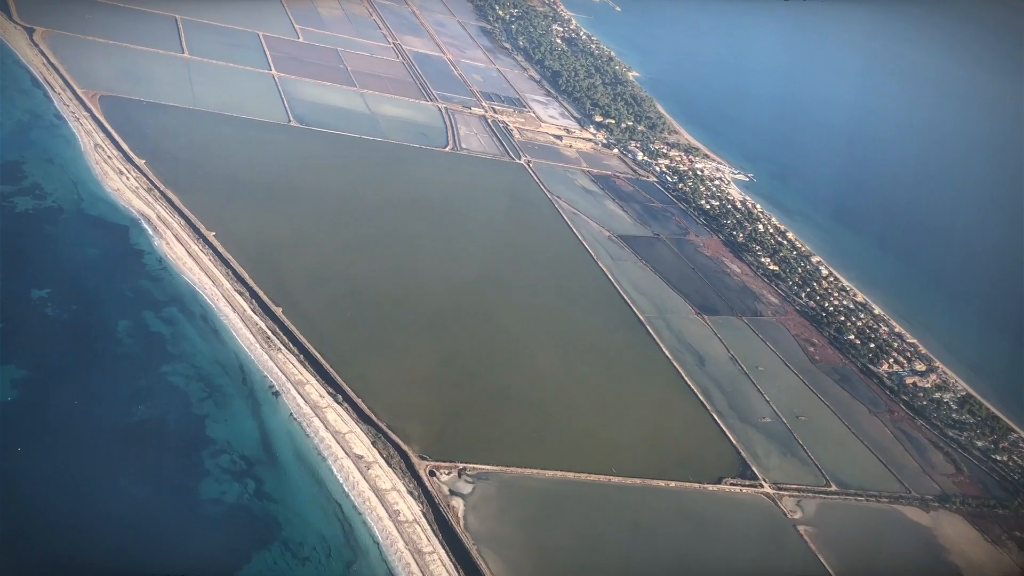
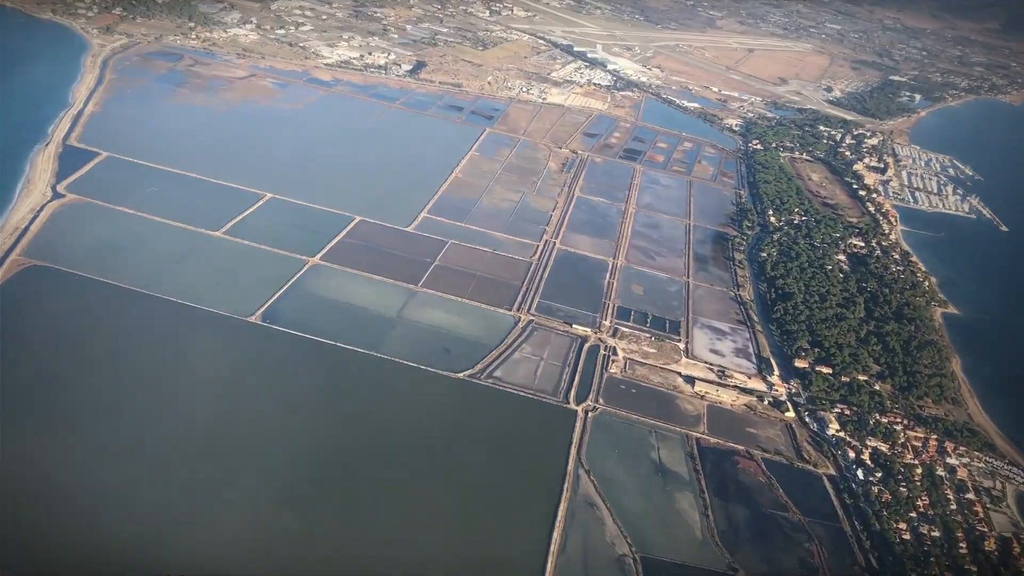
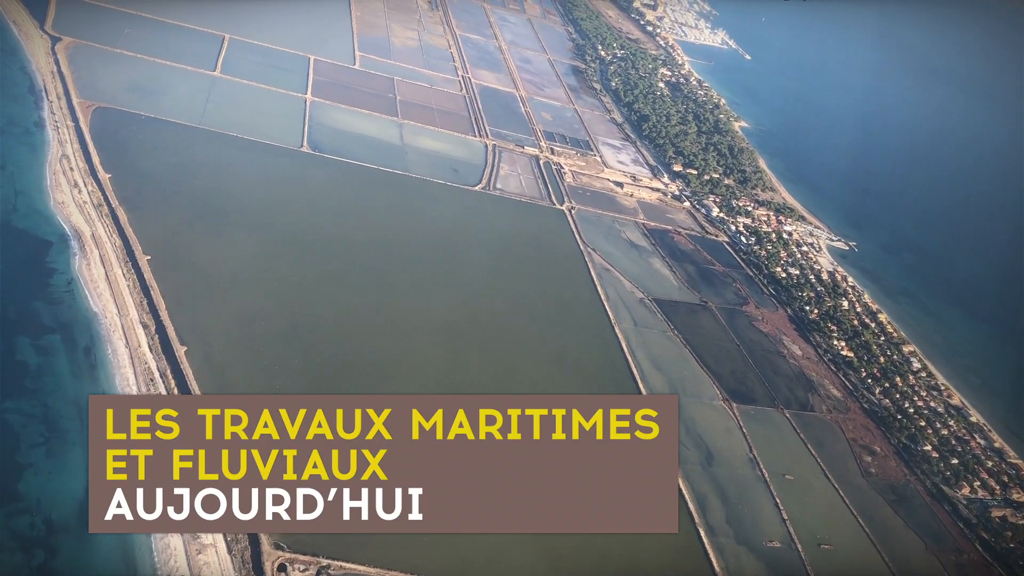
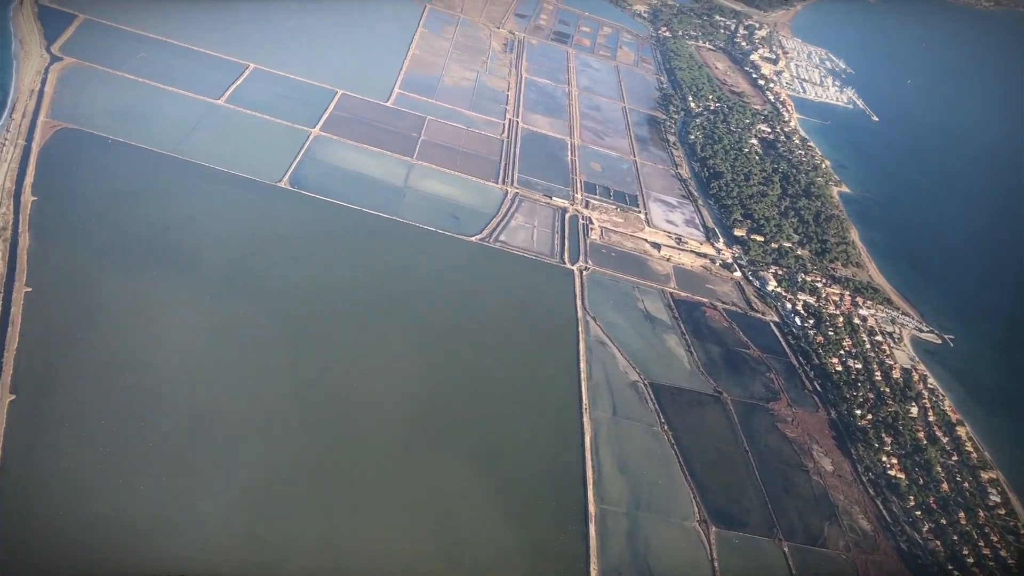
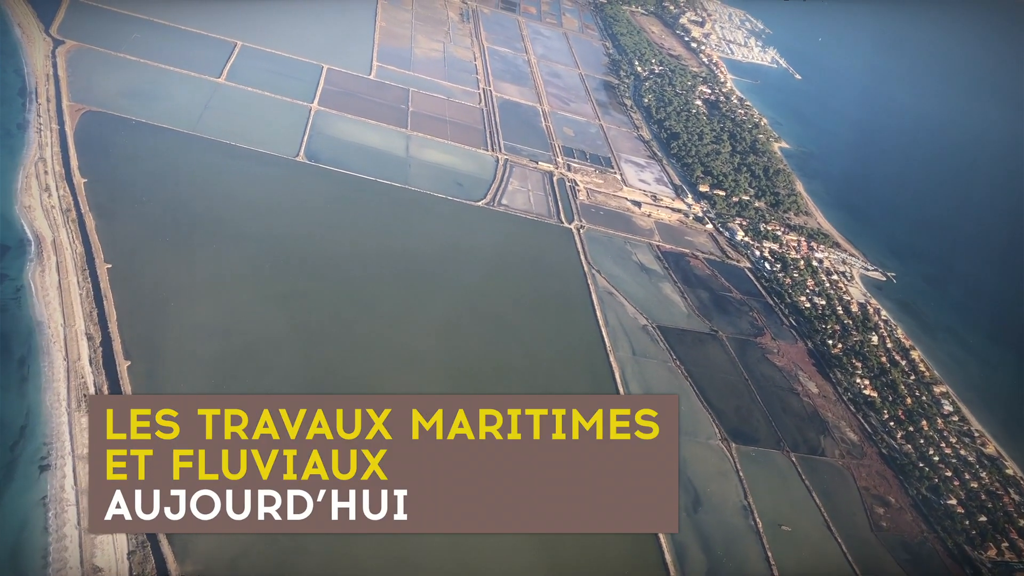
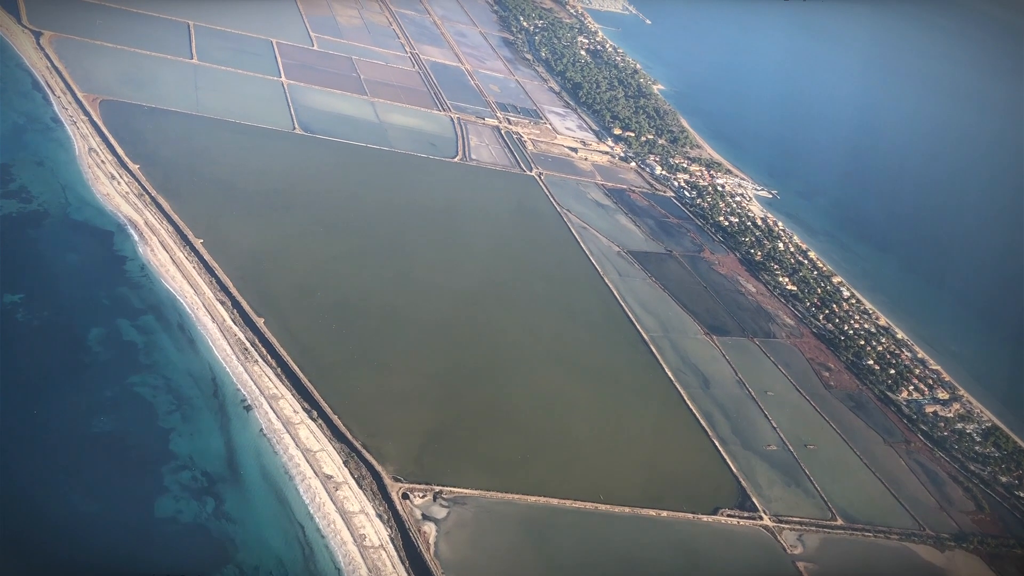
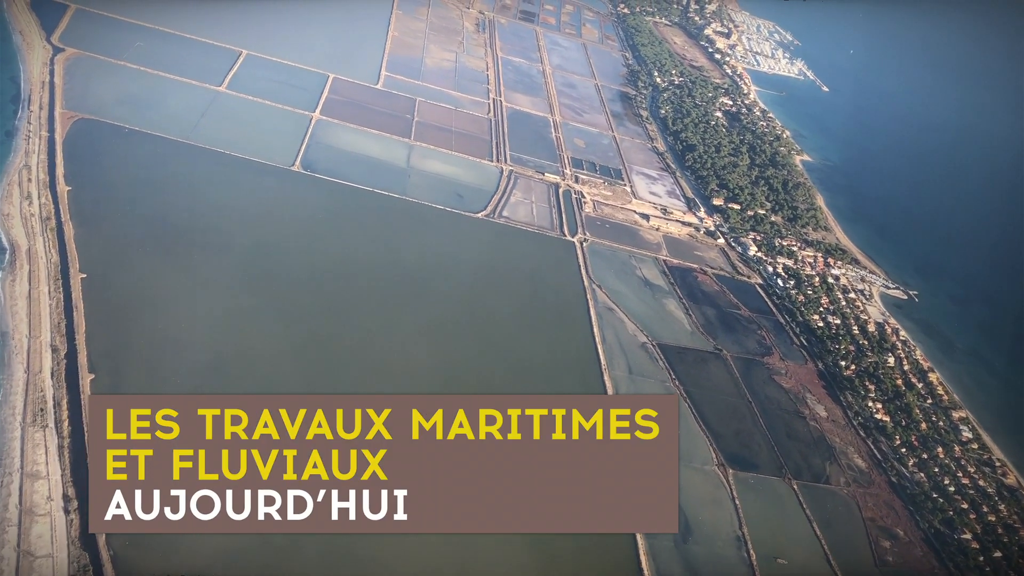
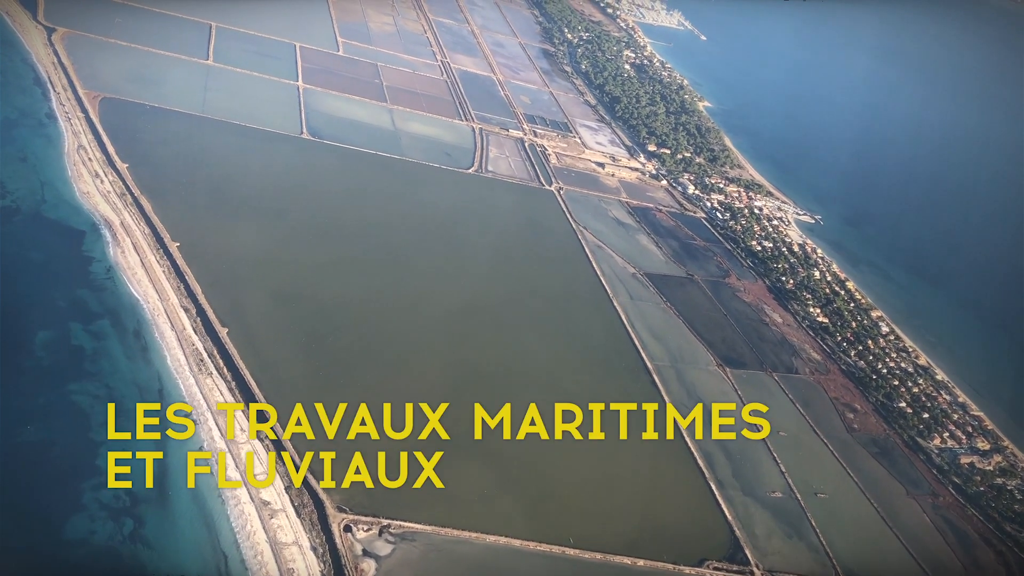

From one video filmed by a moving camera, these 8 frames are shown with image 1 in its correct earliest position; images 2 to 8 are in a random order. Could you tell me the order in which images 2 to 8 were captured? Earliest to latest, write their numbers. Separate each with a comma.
6, 8, 3, 5, 7, 4, 2
